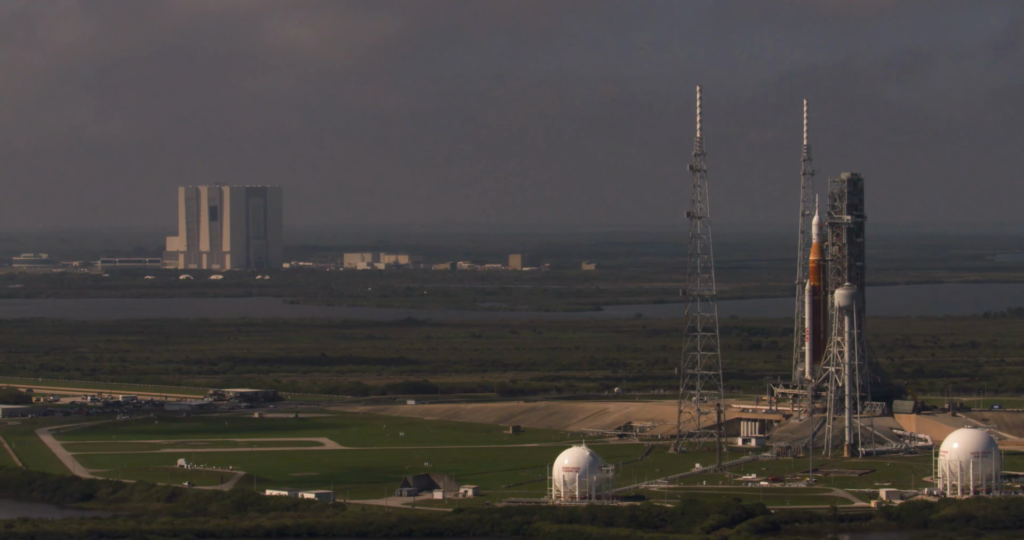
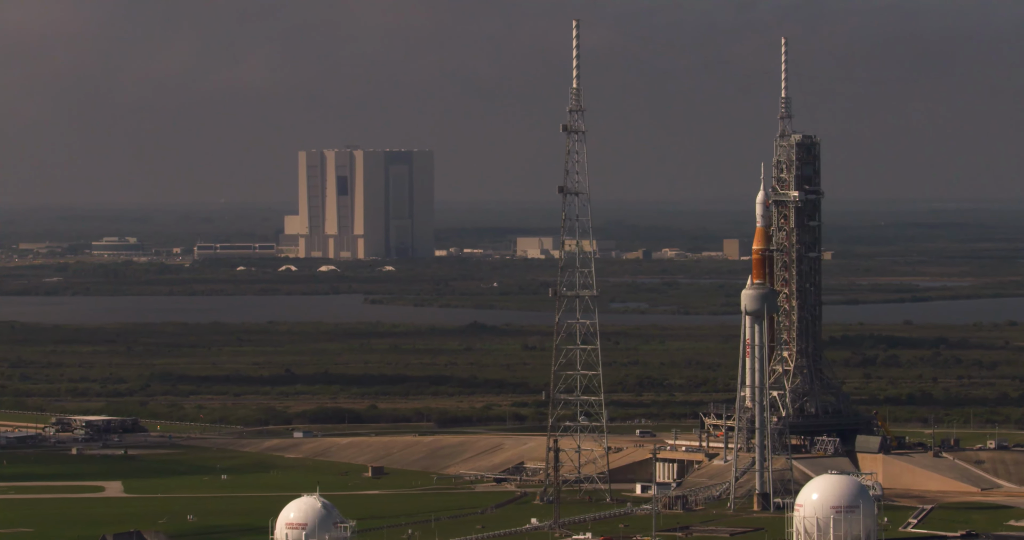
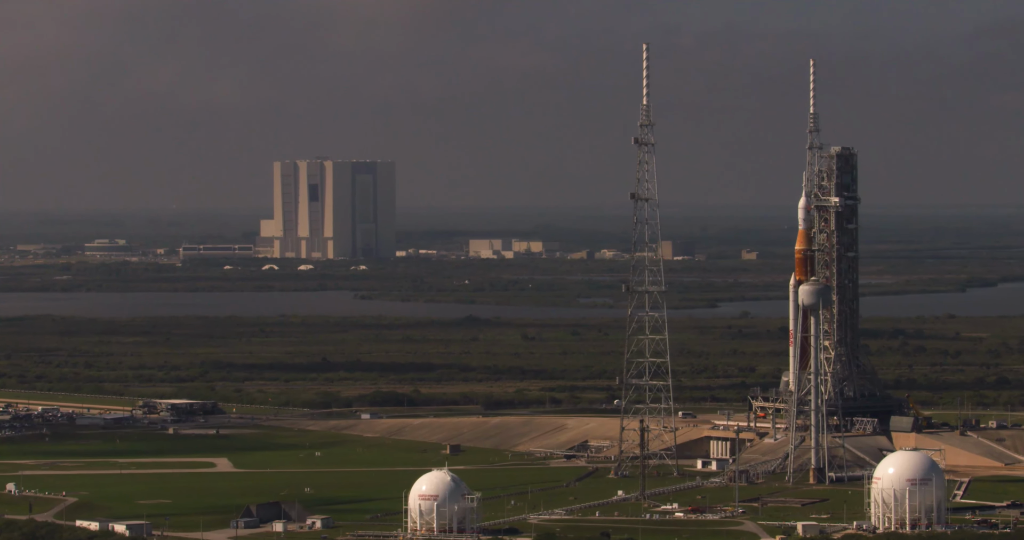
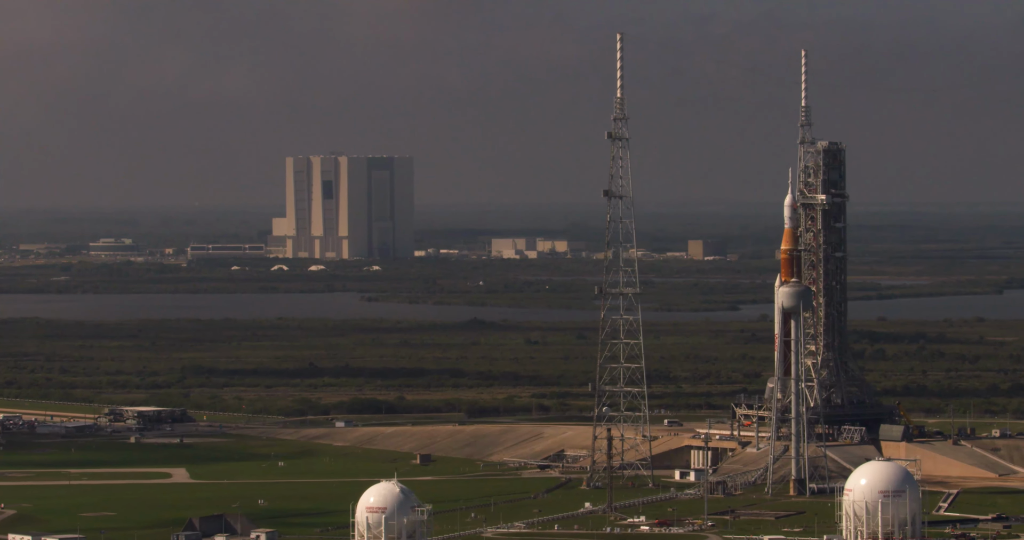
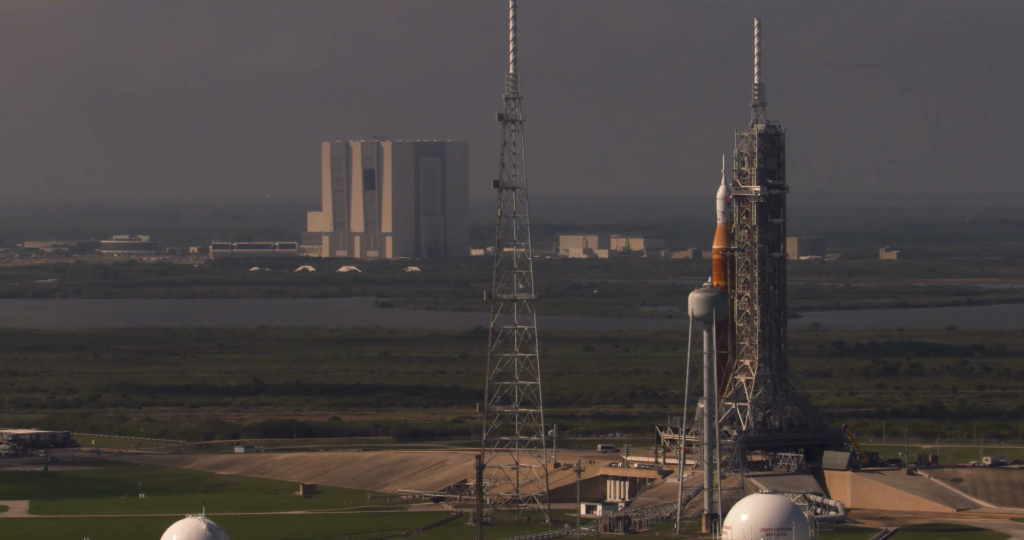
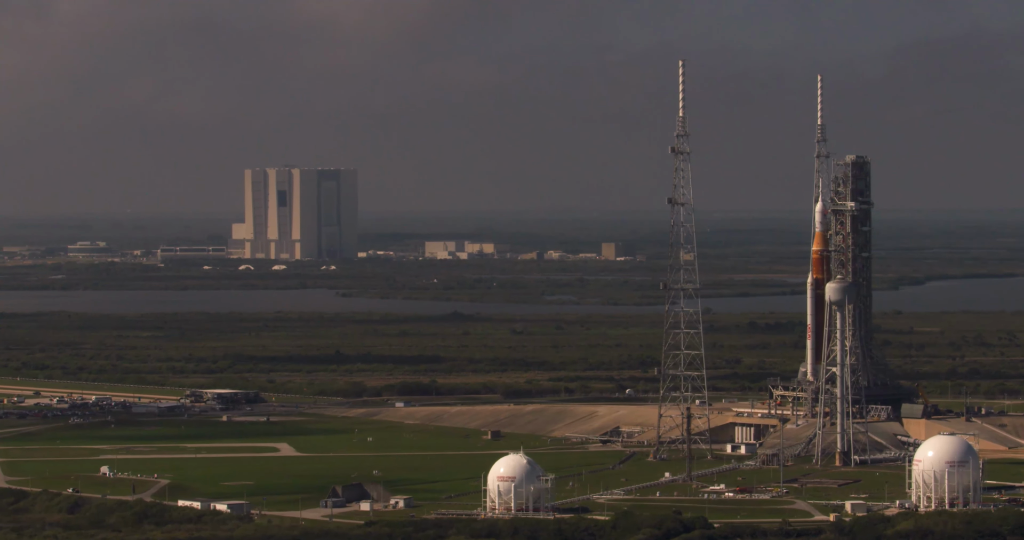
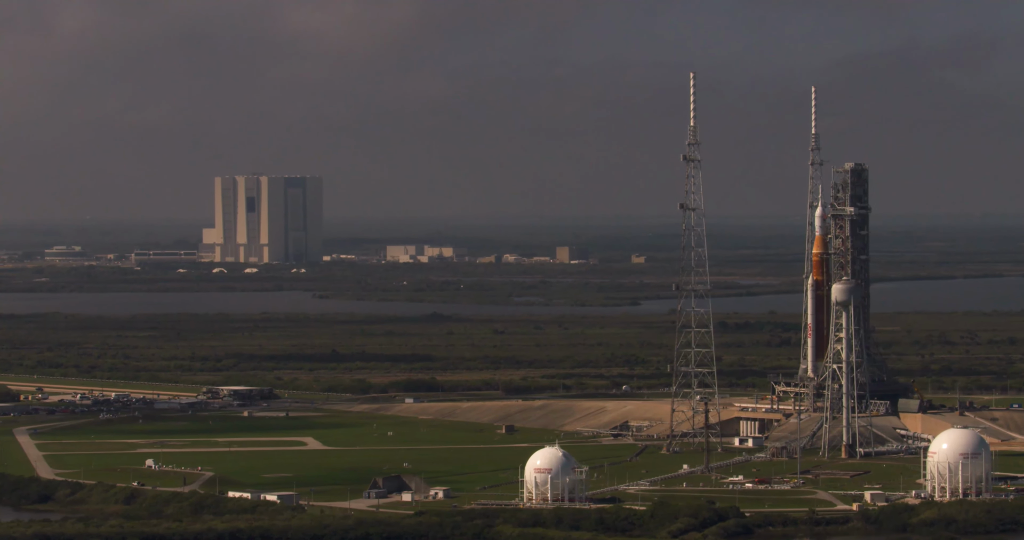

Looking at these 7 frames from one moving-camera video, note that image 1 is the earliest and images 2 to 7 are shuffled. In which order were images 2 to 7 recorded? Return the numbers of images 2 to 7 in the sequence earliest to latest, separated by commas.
7, 6, 3, 4, 2, 5
